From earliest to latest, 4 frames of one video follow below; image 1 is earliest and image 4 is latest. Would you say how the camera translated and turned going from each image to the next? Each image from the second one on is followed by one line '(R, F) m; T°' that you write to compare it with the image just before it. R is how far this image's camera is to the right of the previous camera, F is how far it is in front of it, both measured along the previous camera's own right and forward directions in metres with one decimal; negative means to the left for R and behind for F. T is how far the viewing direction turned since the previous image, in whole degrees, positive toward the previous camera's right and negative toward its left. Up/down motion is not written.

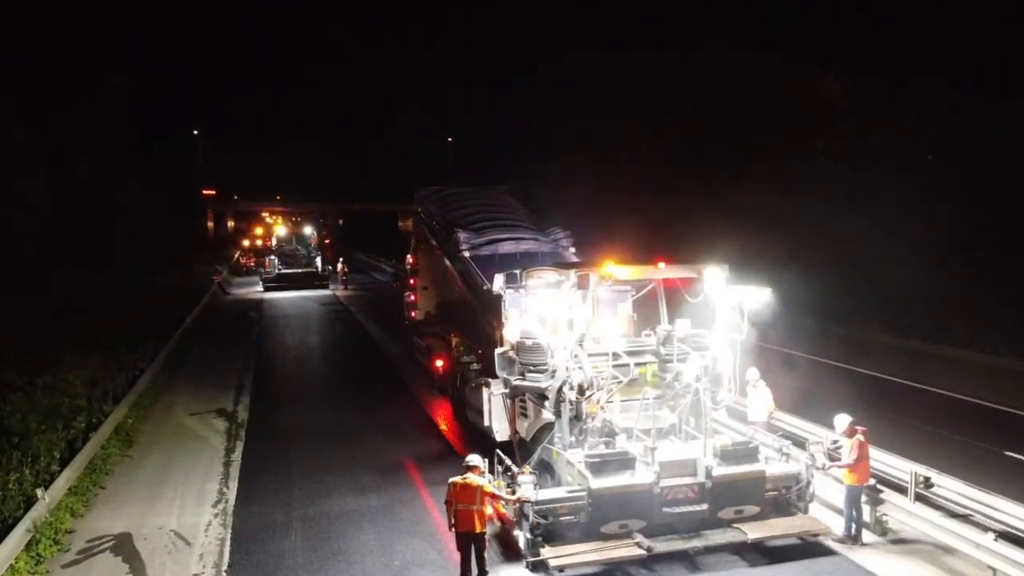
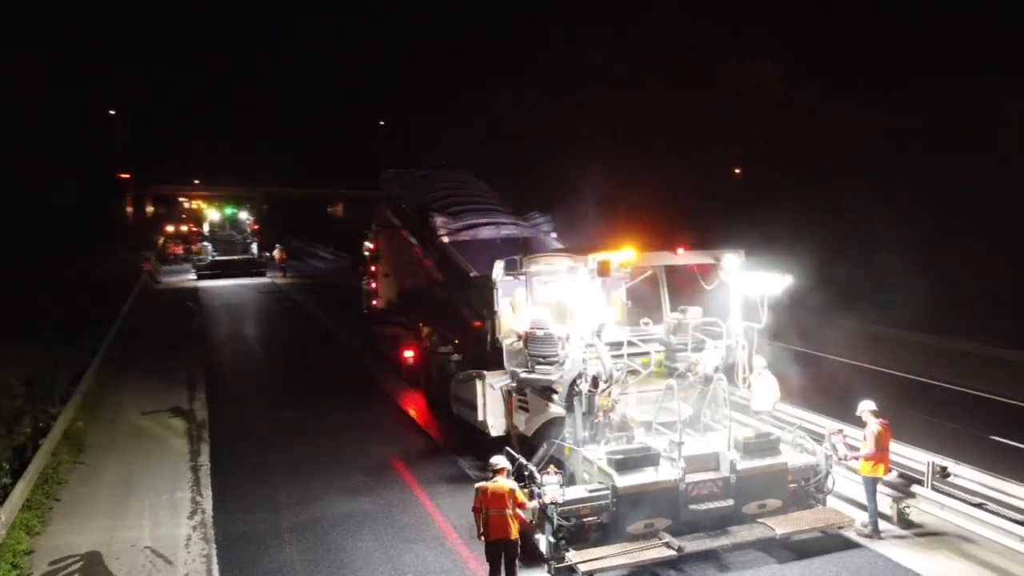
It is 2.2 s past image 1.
(-0.8, +0.6) m; +5°
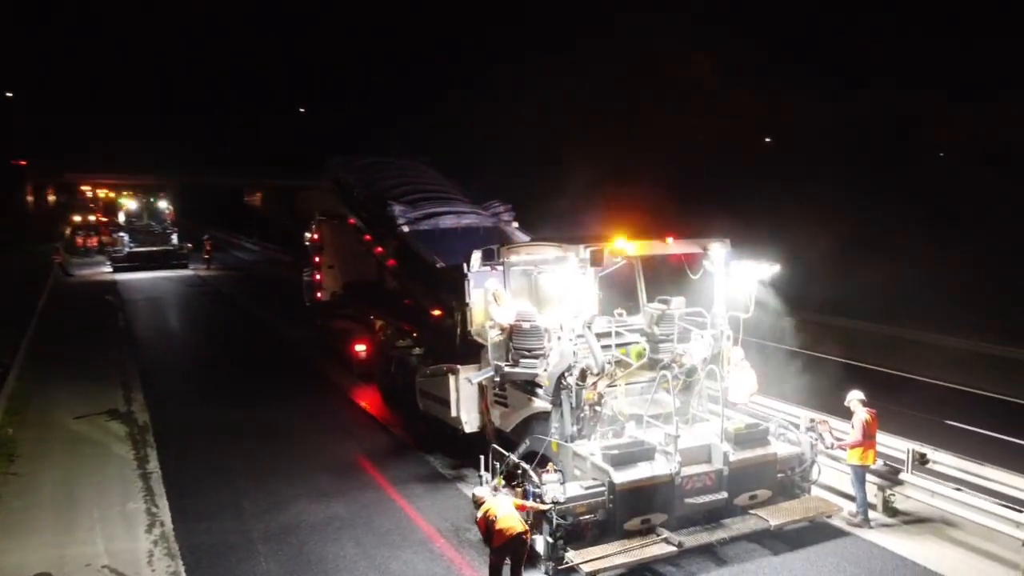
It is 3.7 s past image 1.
(-0.6, +0.3) m; +6°
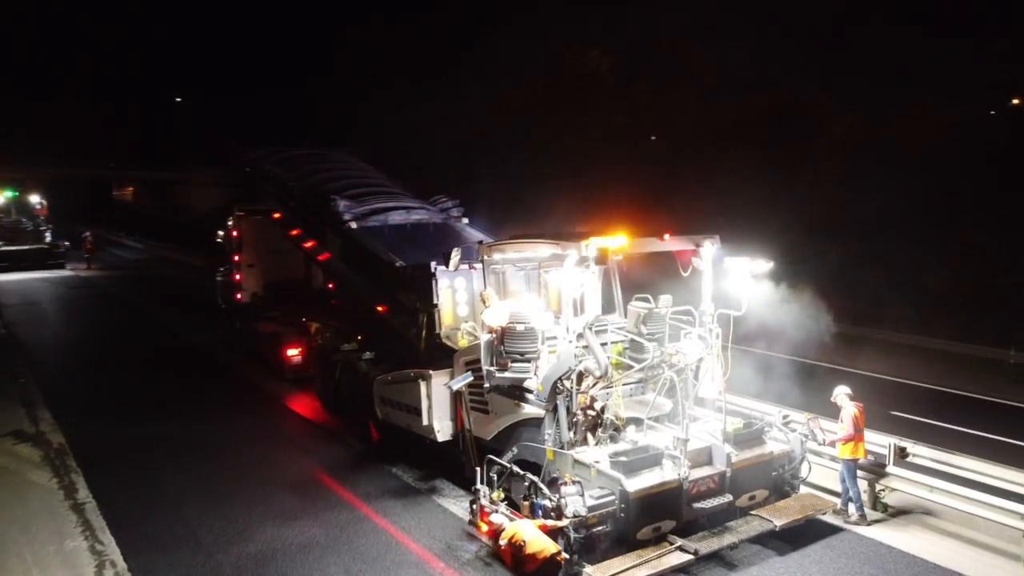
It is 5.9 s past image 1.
(-0.9, +0.5) m; +8°
